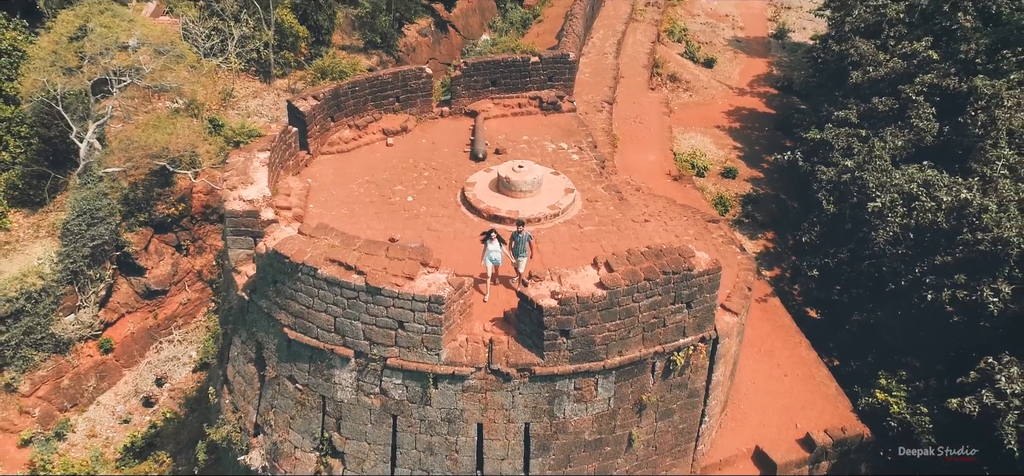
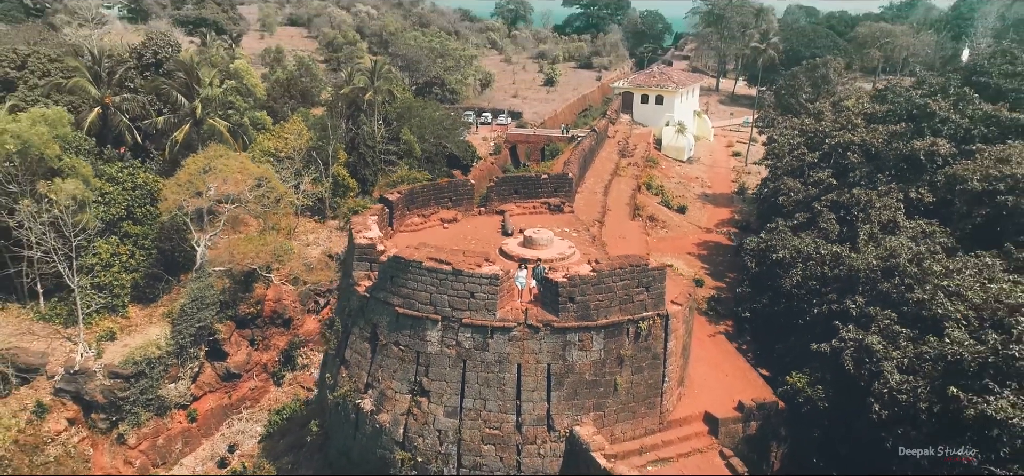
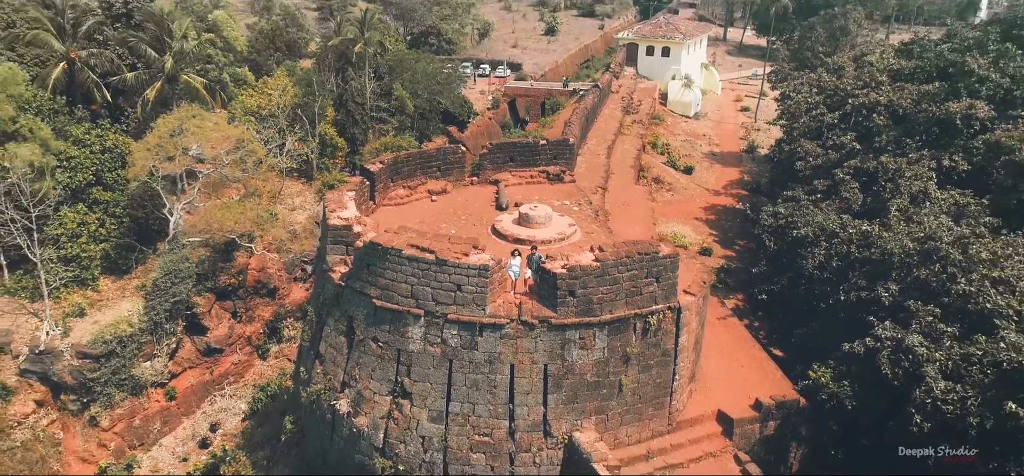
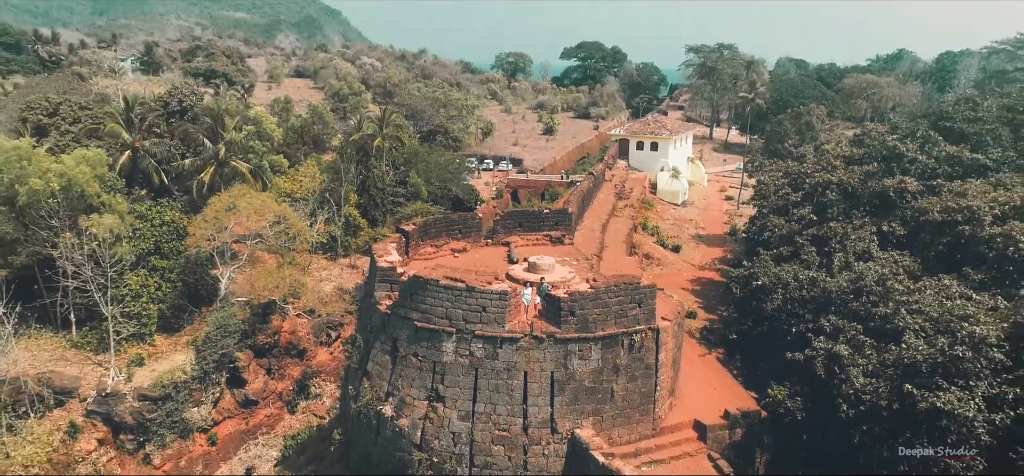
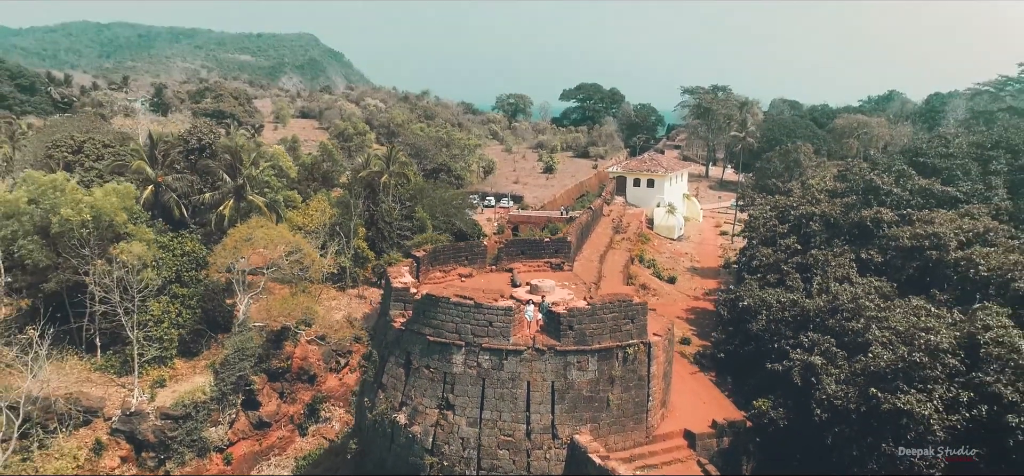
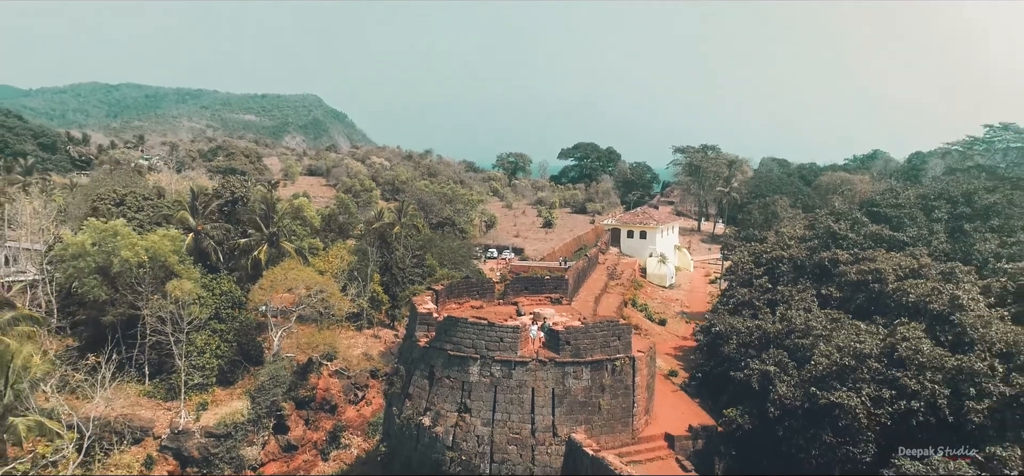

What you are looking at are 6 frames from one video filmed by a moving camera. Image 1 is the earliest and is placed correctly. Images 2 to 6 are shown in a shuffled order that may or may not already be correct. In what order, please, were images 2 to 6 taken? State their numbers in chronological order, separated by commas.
3, 2, 4, 5, 6
